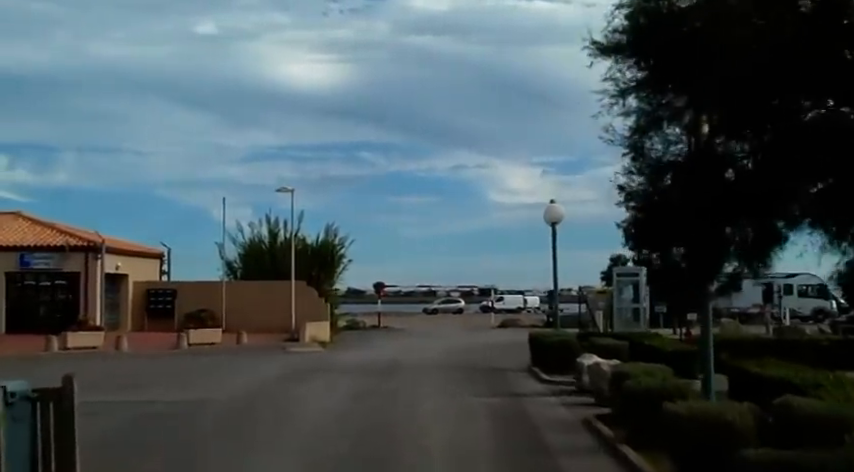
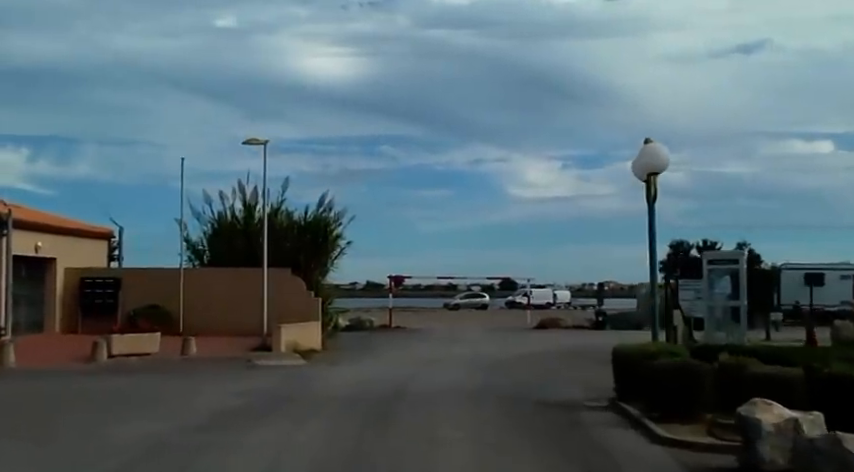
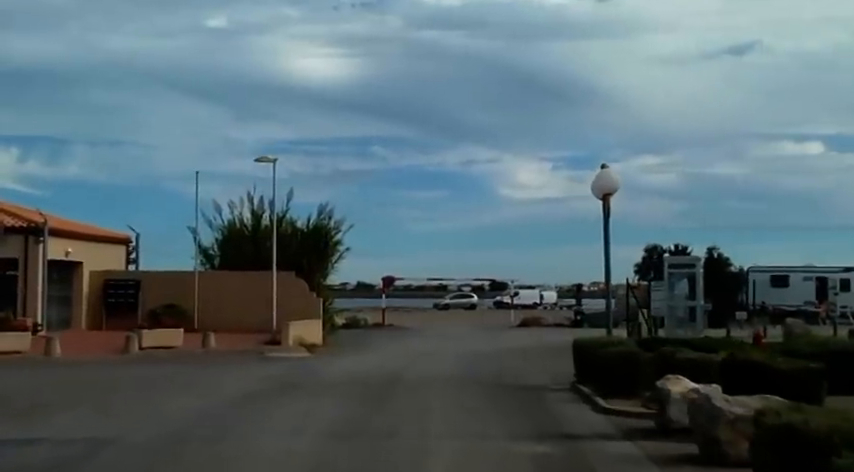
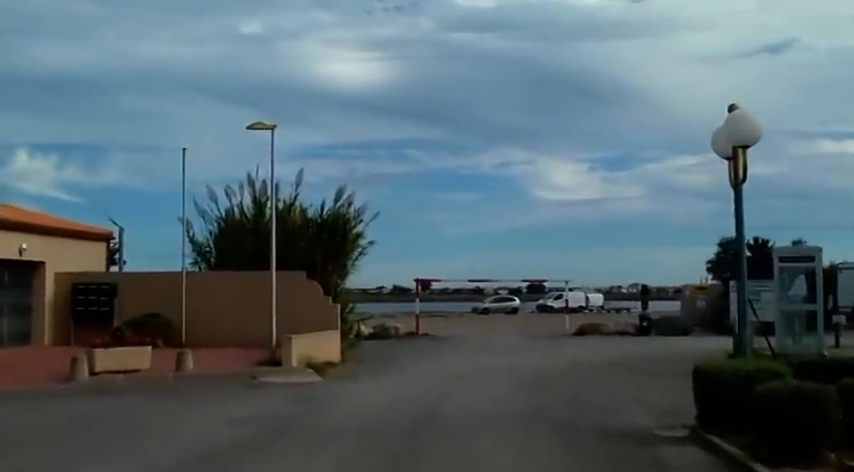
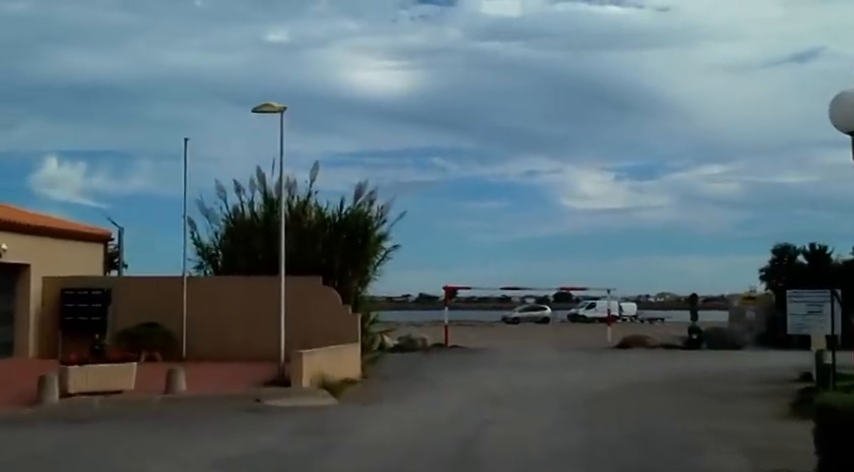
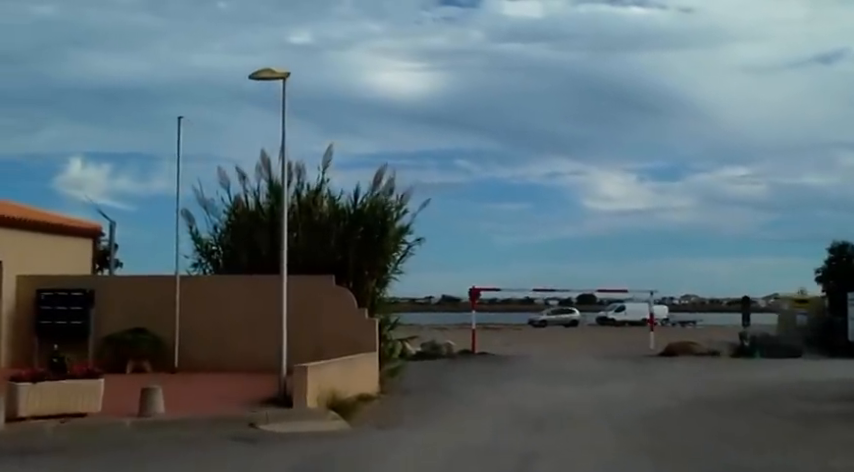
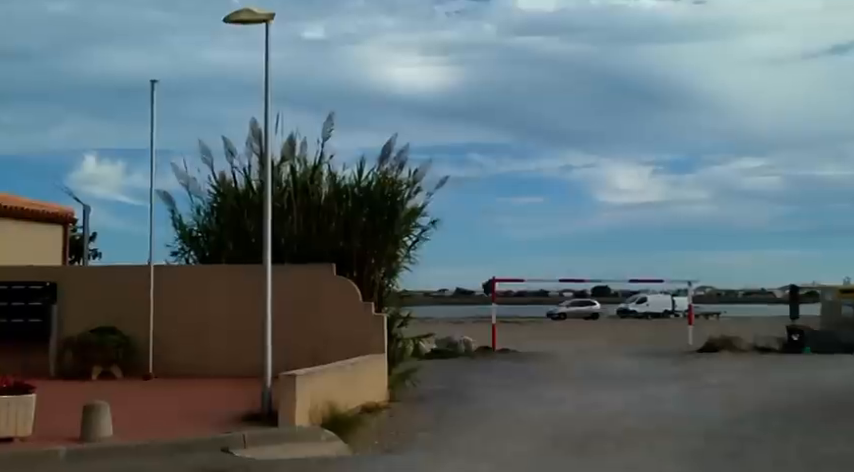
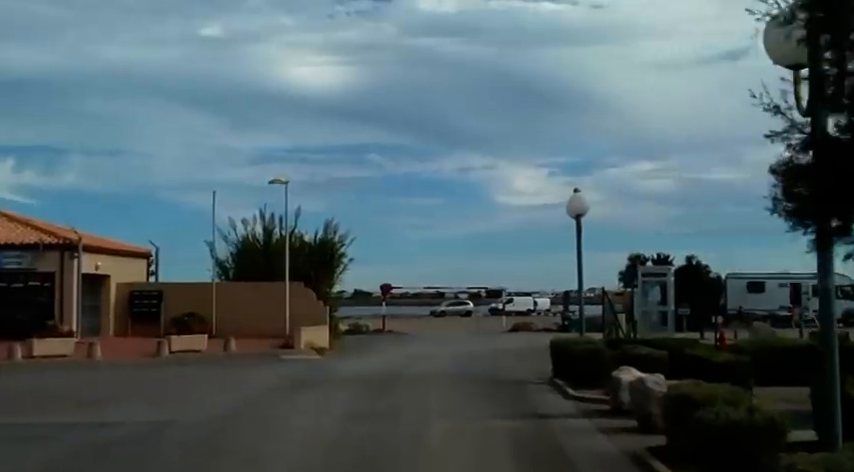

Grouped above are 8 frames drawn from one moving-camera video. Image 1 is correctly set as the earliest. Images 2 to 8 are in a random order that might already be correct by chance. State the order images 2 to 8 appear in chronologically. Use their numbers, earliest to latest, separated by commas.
8, 3, 2, 4, 5, 6, 7
